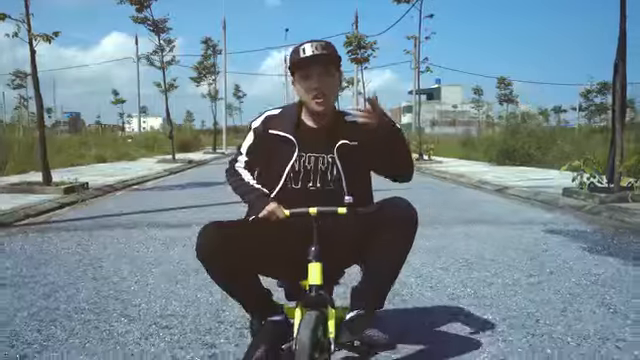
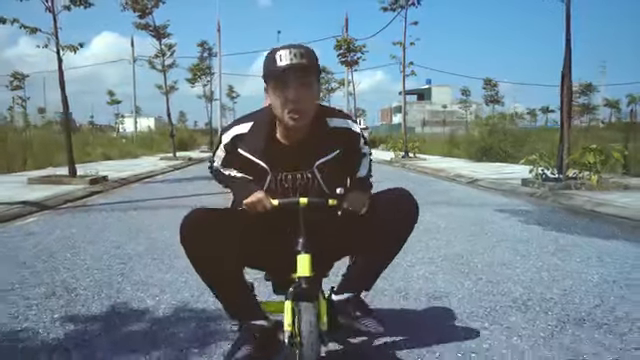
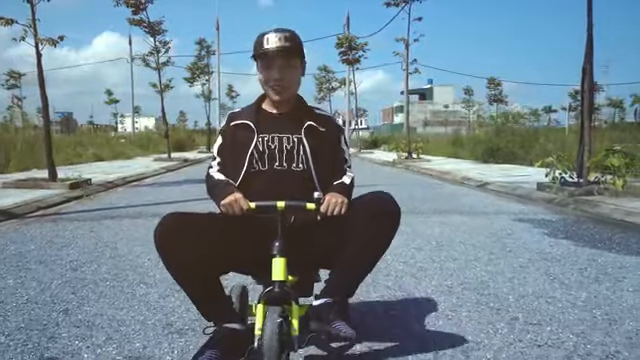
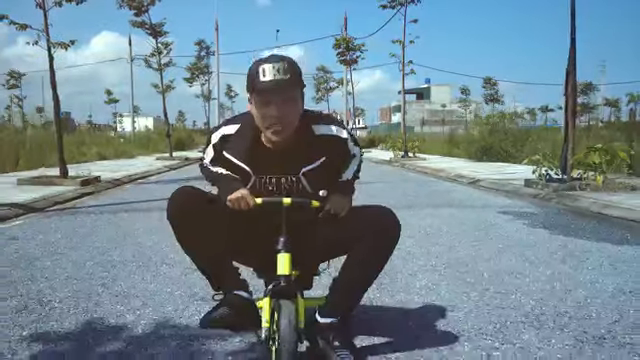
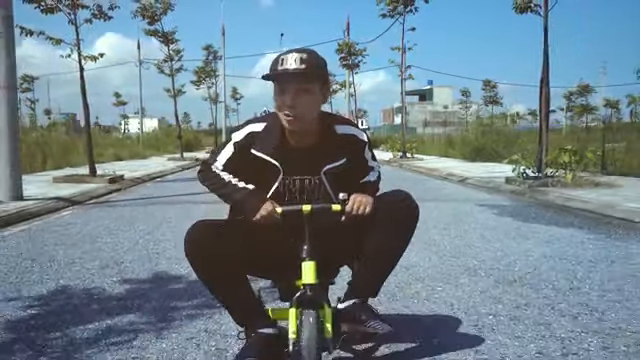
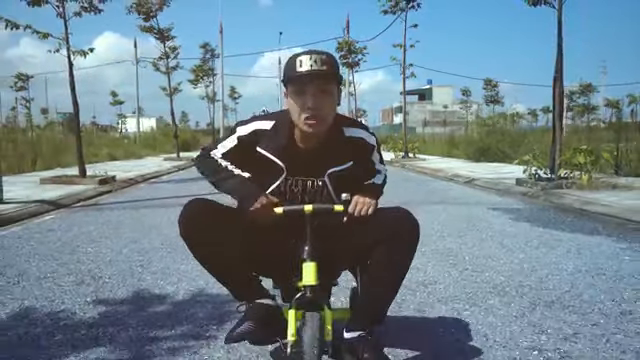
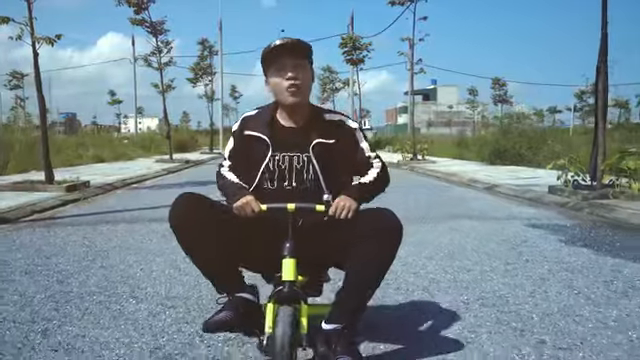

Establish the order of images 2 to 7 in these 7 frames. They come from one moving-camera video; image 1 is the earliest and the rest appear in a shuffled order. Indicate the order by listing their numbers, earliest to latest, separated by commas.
7, 3, 4, 2, 6, 5
